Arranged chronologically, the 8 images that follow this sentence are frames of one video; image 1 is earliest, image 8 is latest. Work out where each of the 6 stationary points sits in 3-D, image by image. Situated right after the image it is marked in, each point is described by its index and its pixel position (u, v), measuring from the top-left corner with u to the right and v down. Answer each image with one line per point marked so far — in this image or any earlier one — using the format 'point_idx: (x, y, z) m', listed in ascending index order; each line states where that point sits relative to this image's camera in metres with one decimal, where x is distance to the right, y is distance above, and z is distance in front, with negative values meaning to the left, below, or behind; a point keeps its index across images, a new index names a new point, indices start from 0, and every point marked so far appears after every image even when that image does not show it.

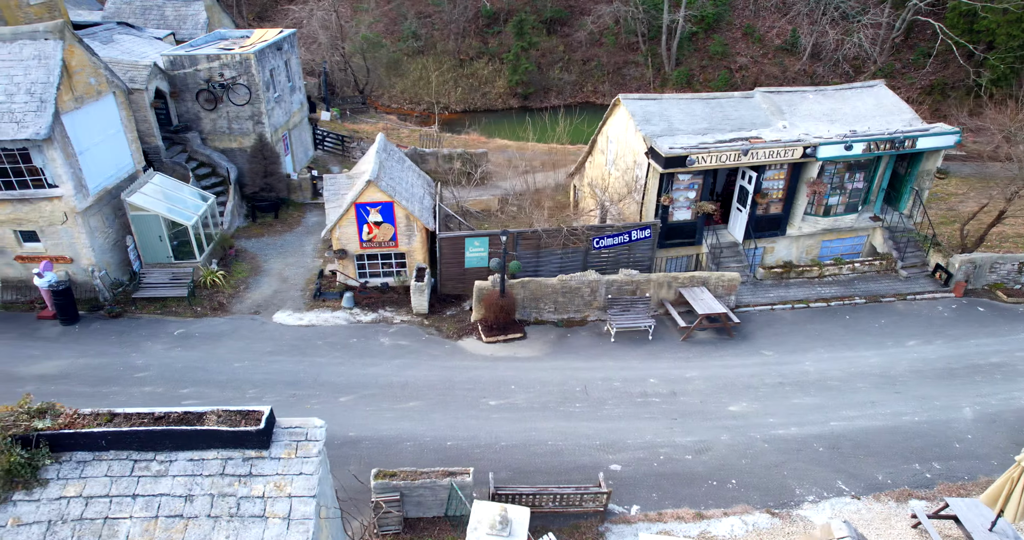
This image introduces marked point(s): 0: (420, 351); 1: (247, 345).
0: (-2.5, -2.3, +16.5) m
1: (-7.3, -2.1, +16.2) m
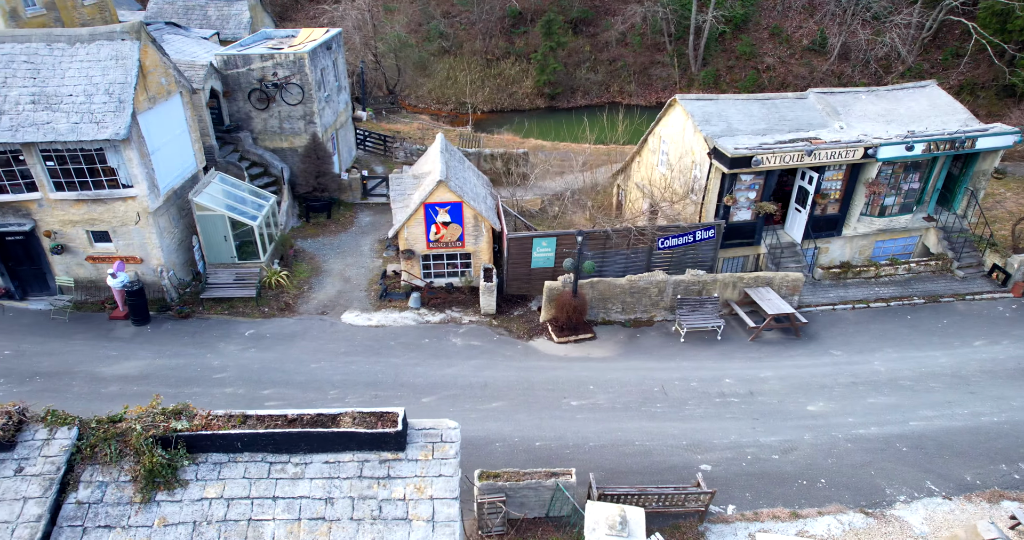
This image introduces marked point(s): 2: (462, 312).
0: (-0.4, -2.3, +16.5) m
1: (-5.2, -2.1, +16.2) m
2: (-1.5, -1.3, +17.9) m
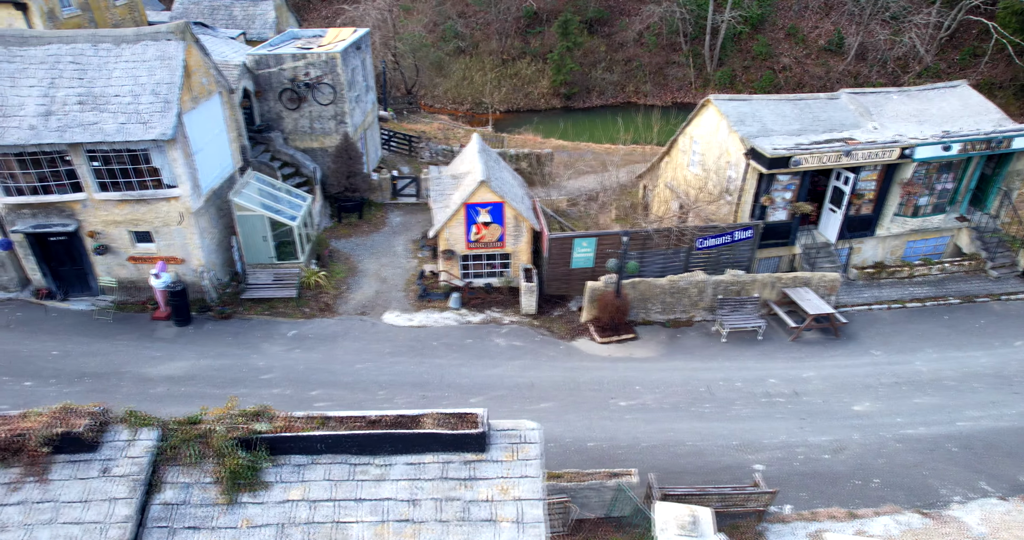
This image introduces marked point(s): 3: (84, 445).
0: (+0.8, -2.3, +16.5) m
1: (-4.0, -2.1, +16.2) m
2: (-0.3, -1.3, +17.9) m
3: (-6.2, -2.5, +8.5) m
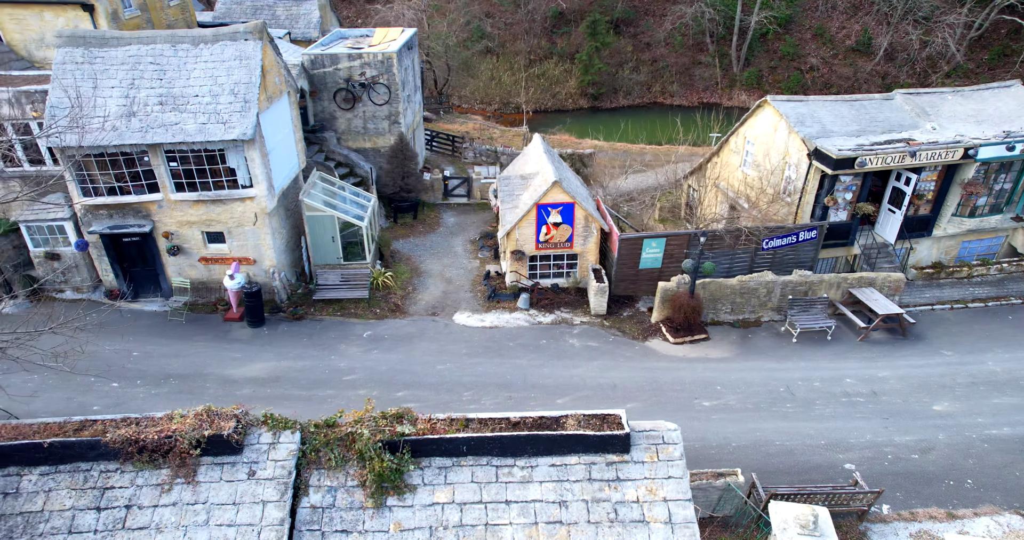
0: (+2.9, -2.3, +16.5) m
1: (-1.9, -2.1, +16.2) m
2: (+1.8, -1.3, +17.8) m
3: (-4.0, -2.6, +8.4) m
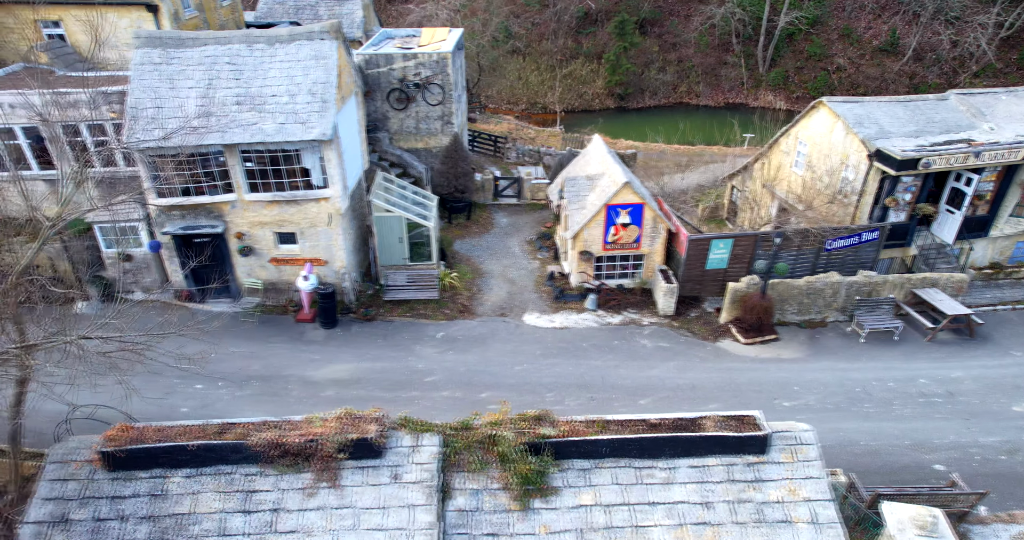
0: (+4.9, -2.3, +16.5) m
1: (+0.1, -2.1, +16.2) m
2: (+3.9, -1.3, +17.8) m
3: (-2.0, -2.6, +8.4) m
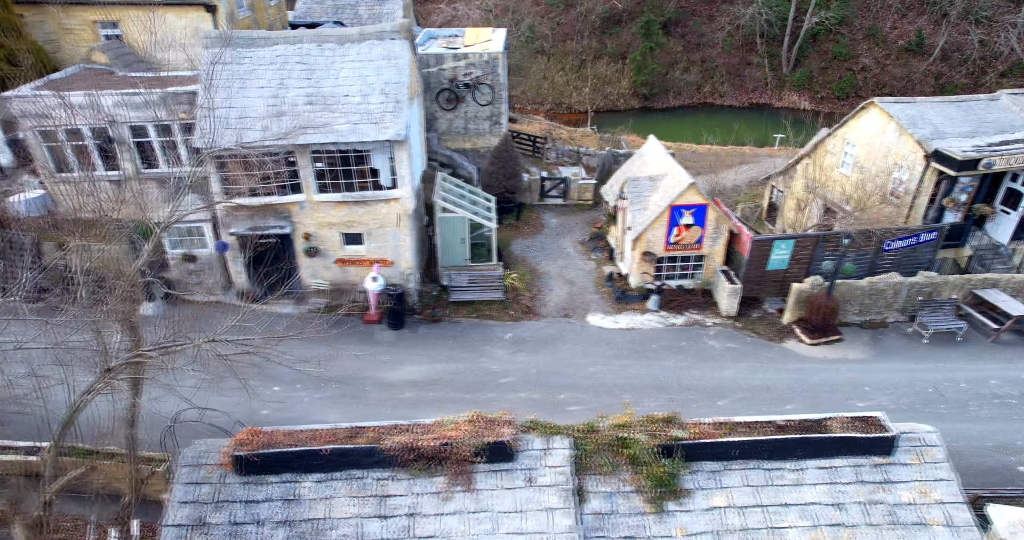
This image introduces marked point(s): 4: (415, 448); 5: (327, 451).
0: (+6.8, -2.4, +16.4) m
1: (+2.0, -2.1, +16.1) m
2: (+5.7, -1.3, +17.8) m
3: (-0.1, -2.6, +8.3) m
4: (-1.4, -2.5, +8.2) m
5: (-2.6, -2.5, +8.2) m
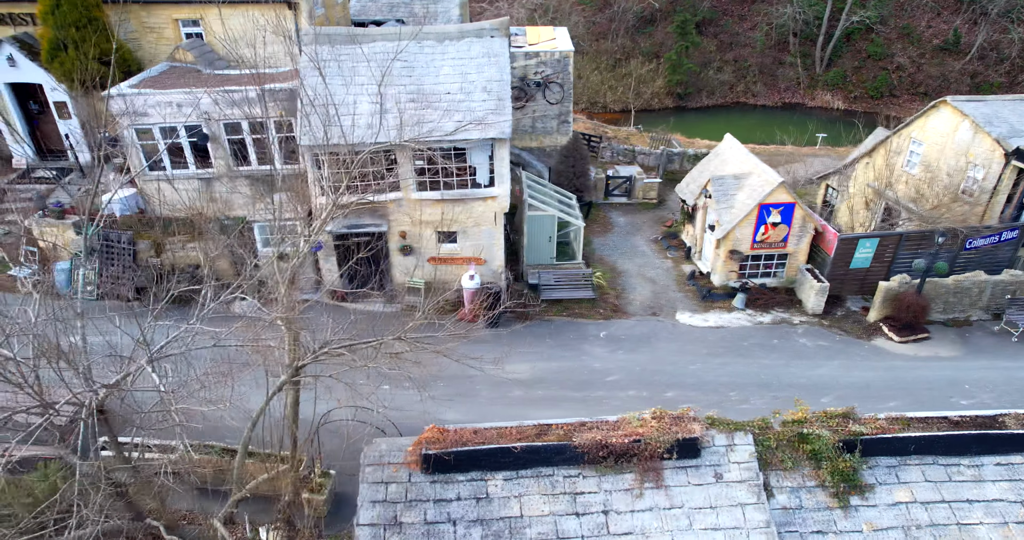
0: (+9.4, -2.3, +16.4) m
1: (+4.6, -2.1, +16.1) m
2: (+8.4, -1.3, +17.7) m
3: (+2.6, -2.5, +8.3) m
4: (+1.3, -2.4, +8.2) m
5: (+0.1, -2.5, +8.1) m
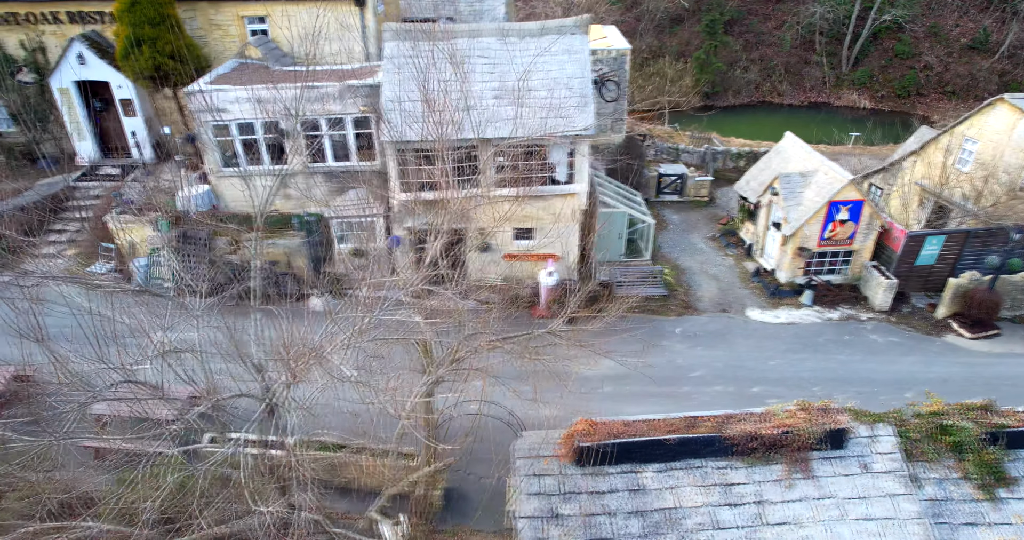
0: (+11.5, -2.2, +16.4) m
1: (+6.7, -2.0, +16.1) m
2: (+10.5, -1.2, +17.7) m
3: (+4.7, -2.4, +8.3) m
4: (+3.4, -2.3, +8.2) m
5: (+2.2, -2.4, +8.1) m
